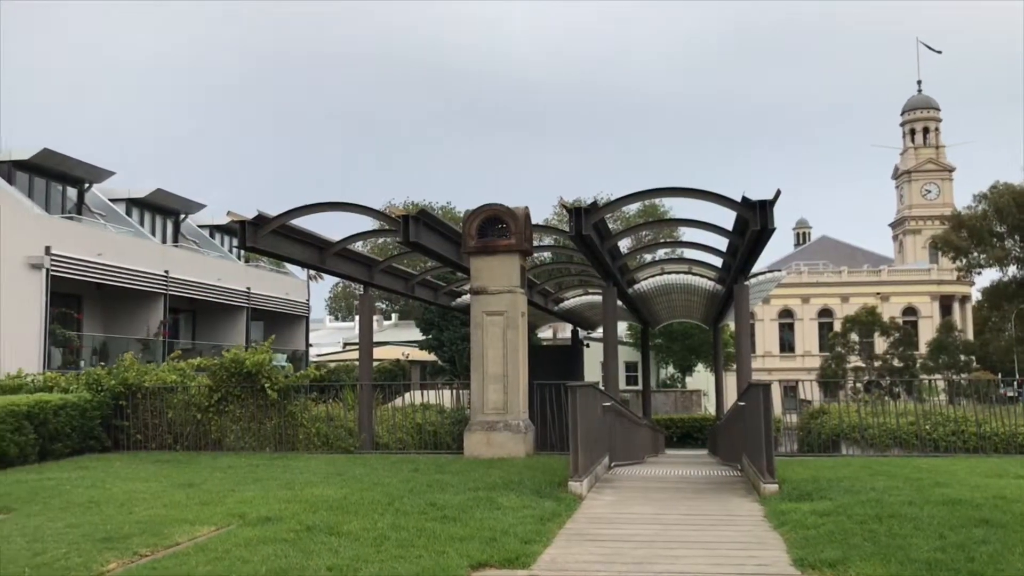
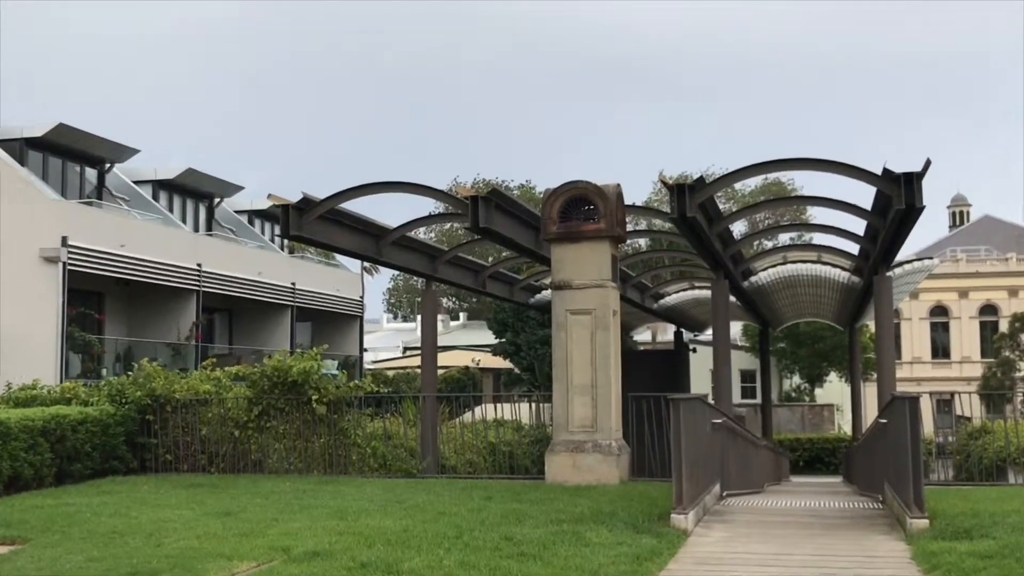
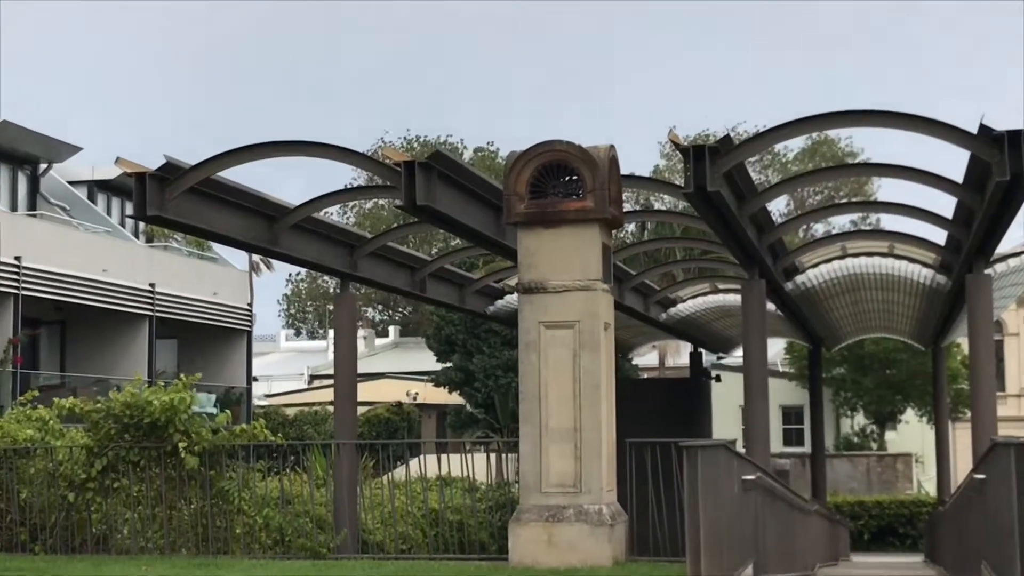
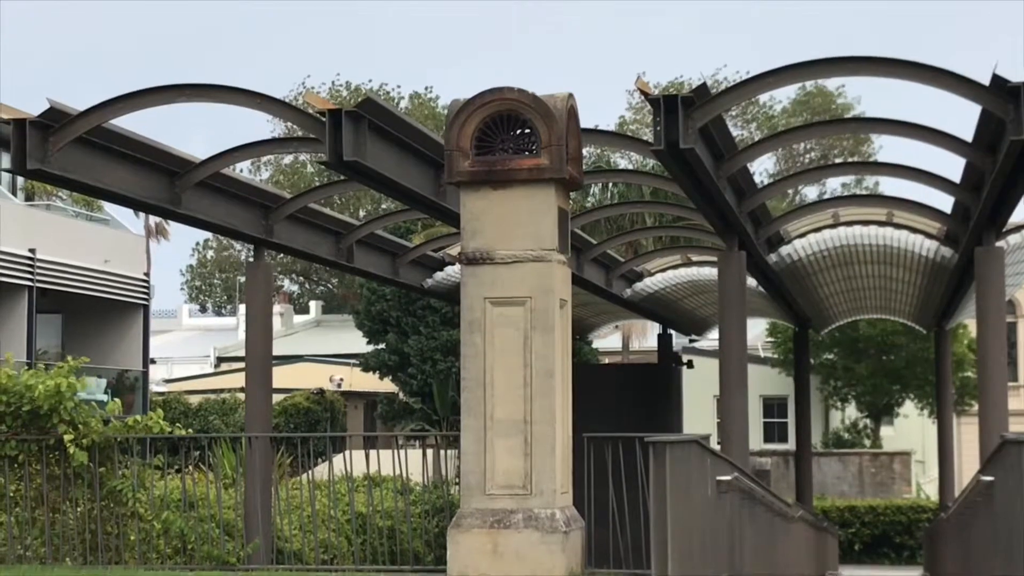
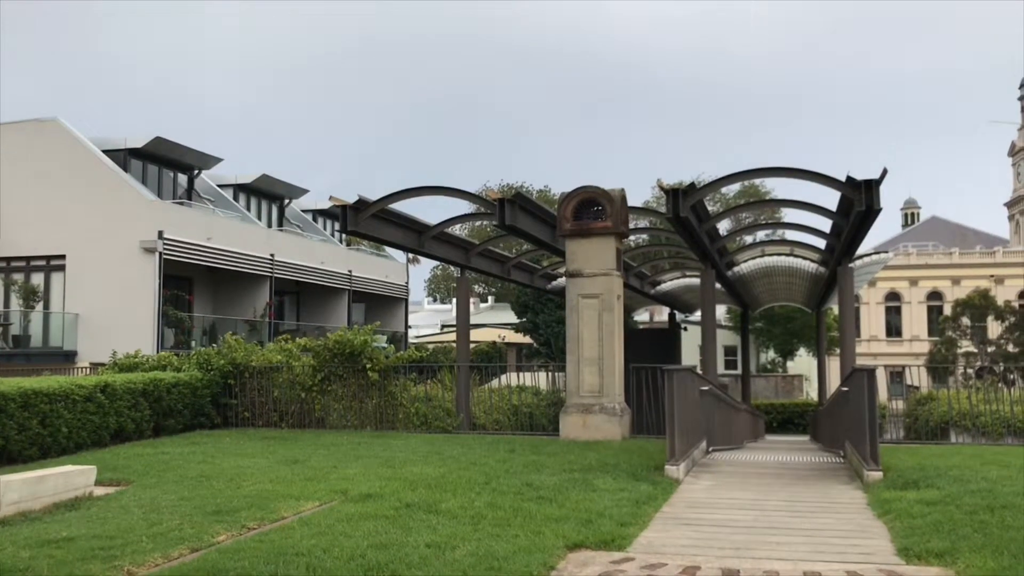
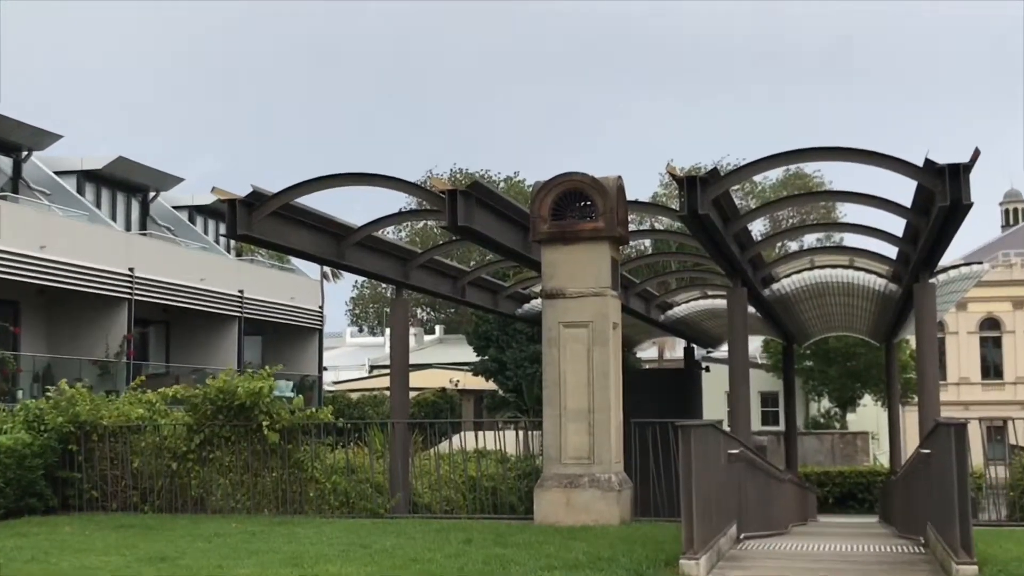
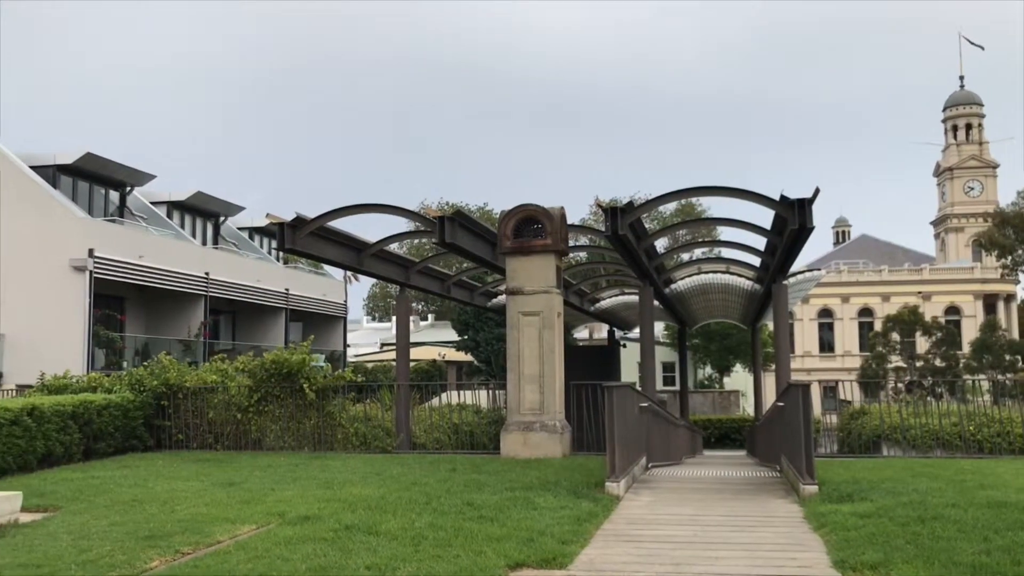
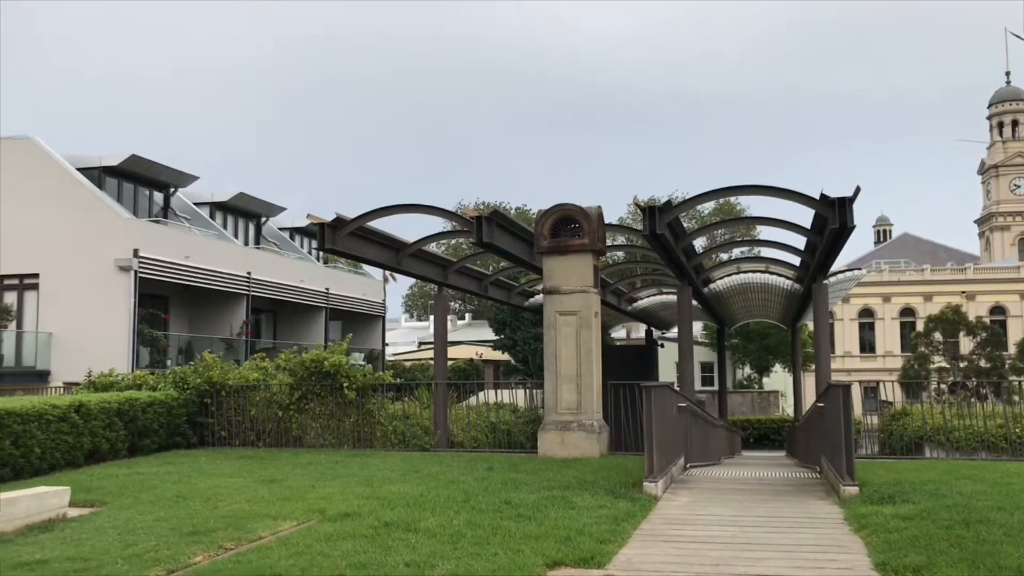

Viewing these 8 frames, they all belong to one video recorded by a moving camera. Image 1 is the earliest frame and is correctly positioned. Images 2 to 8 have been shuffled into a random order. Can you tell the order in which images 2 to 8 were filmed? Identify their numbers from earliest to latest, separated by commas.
7, 8, 5, 2, 6, 3, 4
